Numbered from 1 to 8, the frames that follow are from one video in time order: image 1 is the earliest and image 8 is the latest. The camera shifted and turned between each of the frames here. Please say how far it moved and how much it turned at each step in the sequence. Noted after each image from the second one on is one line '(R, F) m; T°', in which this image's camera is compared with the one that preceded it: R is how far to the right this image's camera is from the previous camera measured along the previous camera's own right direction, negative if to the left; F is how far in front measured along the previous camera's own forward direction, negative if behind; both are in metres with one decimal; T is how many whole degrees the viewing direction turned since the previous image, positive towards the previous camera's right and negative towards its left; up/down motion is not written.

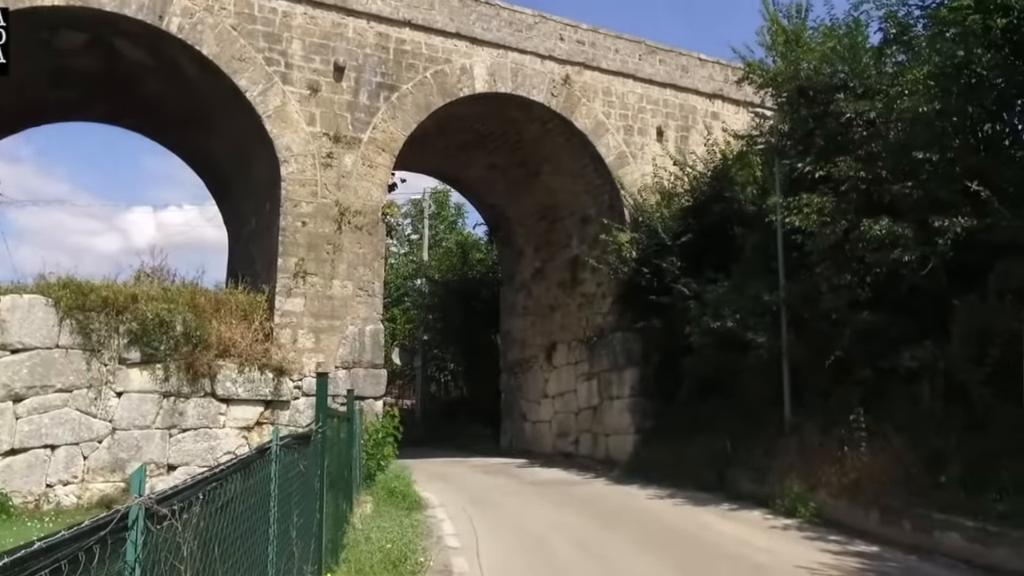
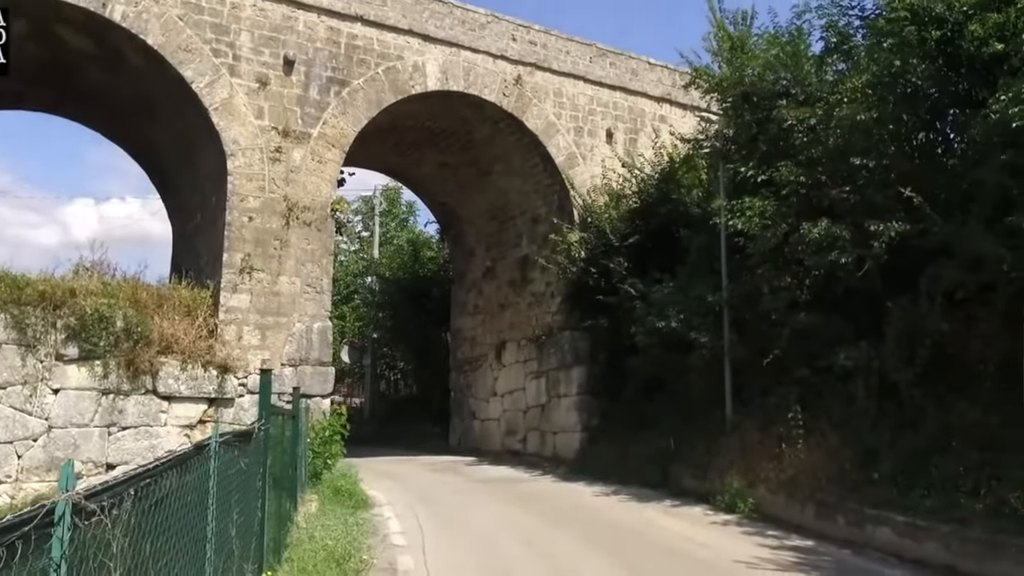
(0.0, 0.0) m; +3°
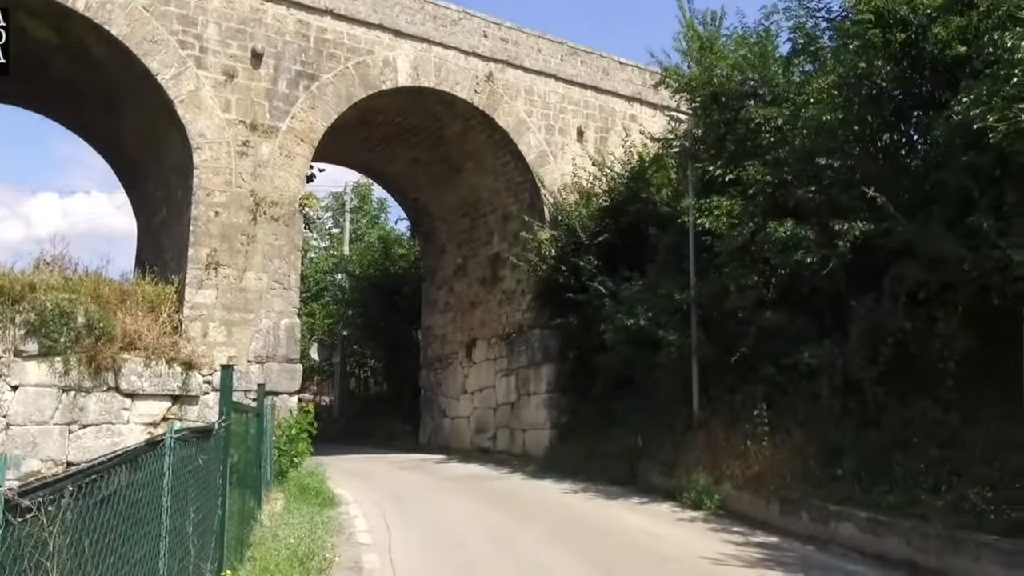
(0.0, 0.0) m; +2°
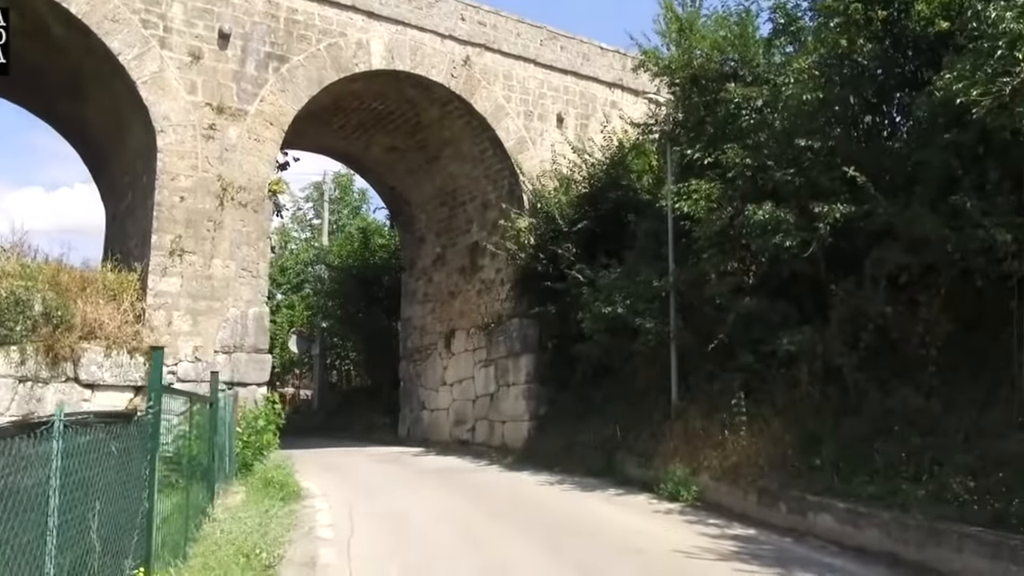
(+0.2, +0.3) m; +1°
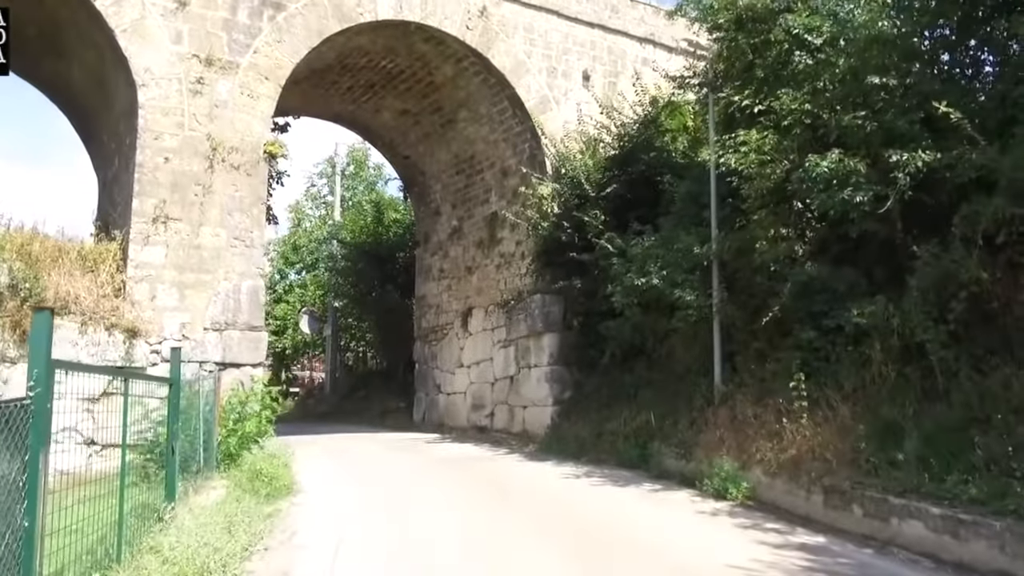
(0.0, +1.1) m; -2°
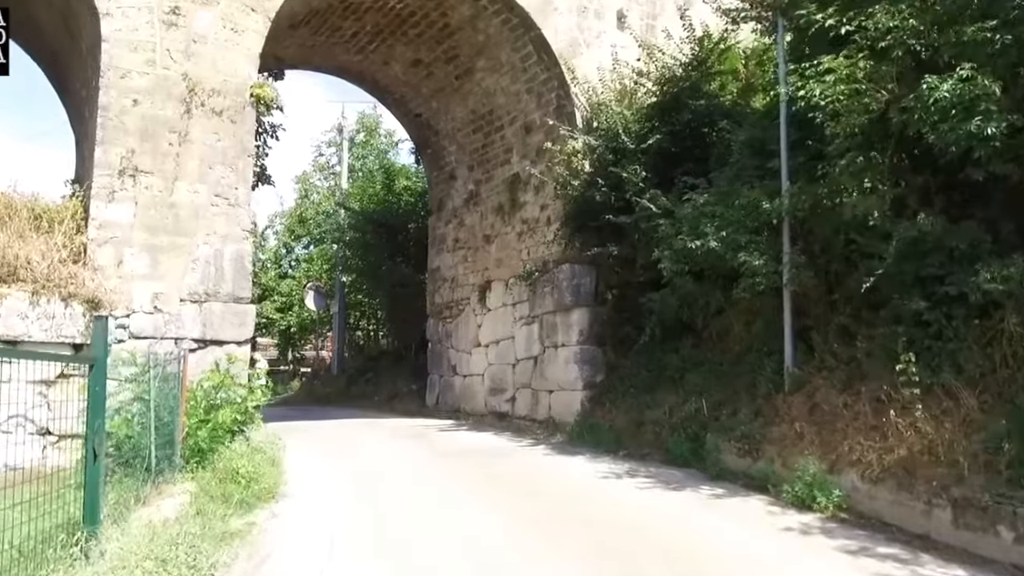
(-0.1, +1.4) m; -1°
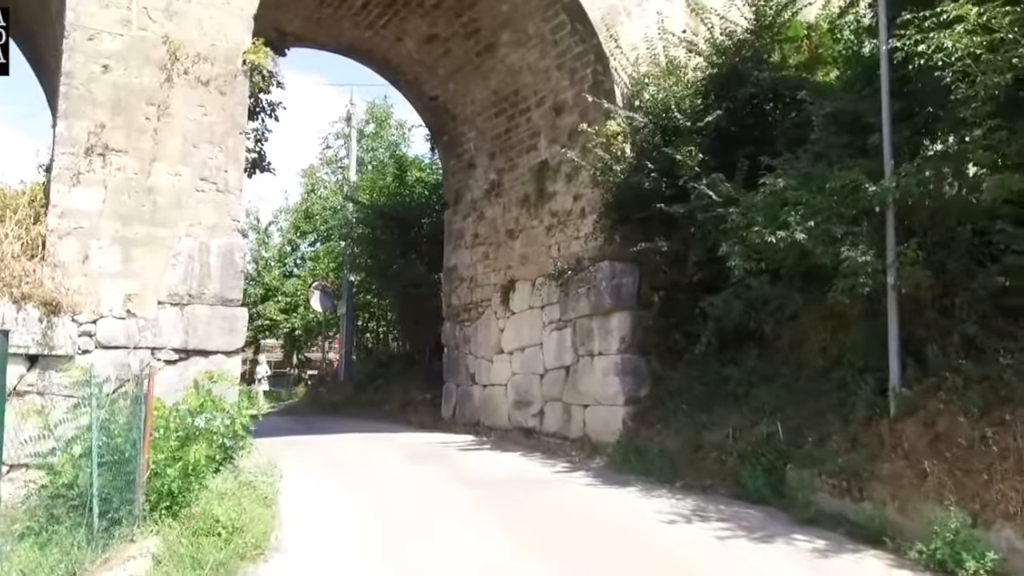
(-0.3, +1.3) m; -1°
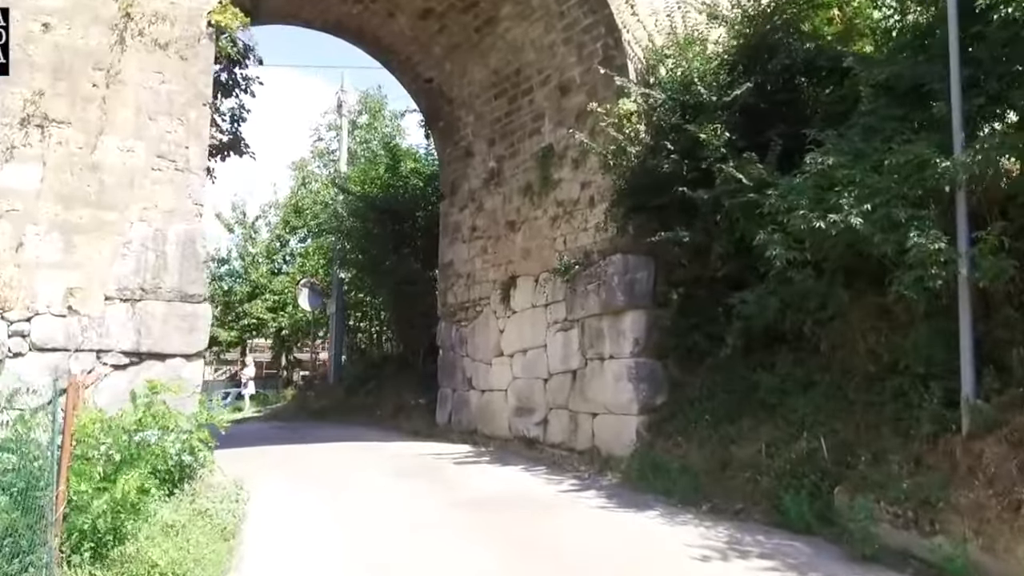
(0.0, +0.9) m; 0°
